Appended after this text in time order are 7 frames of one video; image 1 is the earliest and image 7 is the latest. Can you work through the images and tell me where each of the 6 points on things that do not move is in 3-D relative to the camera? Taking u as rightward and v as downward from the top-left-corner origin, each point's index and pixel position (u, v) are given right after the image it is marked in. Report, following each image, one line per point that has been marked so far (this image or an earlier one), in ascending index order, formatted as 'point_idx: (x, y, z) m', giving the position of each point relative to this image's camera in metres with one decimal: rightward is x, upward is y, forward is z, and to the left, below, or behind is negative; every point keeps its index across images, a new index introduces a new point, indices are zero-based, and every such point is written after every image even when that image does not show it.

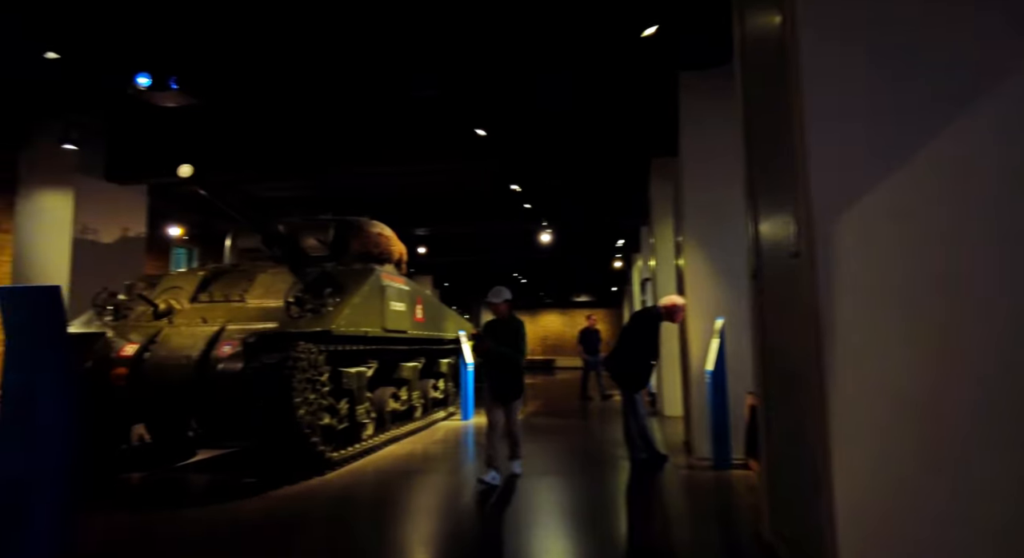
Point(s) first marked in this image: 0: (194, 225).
0: (-6.5, +1.1, +11.6) m
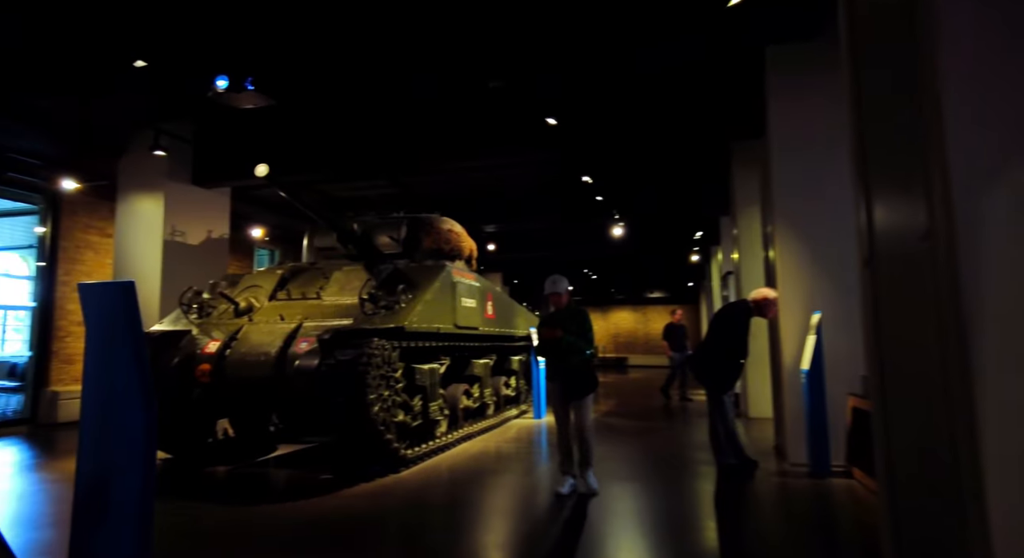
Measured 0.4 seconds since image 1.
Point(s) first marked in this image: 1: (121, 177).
0: (-5.0, +1.1, +12.0) m
1: (-5.6, +1.5, +8.1) m
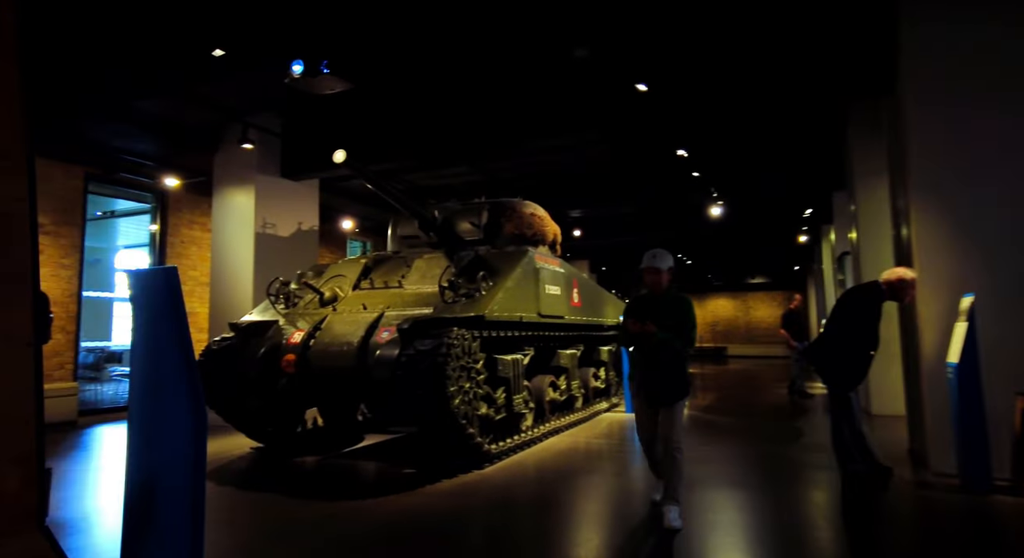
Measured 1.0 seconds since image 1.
0: (-3.2, +1.3, +12.2) m
1: (-4.4, +1.6, +8.4) m
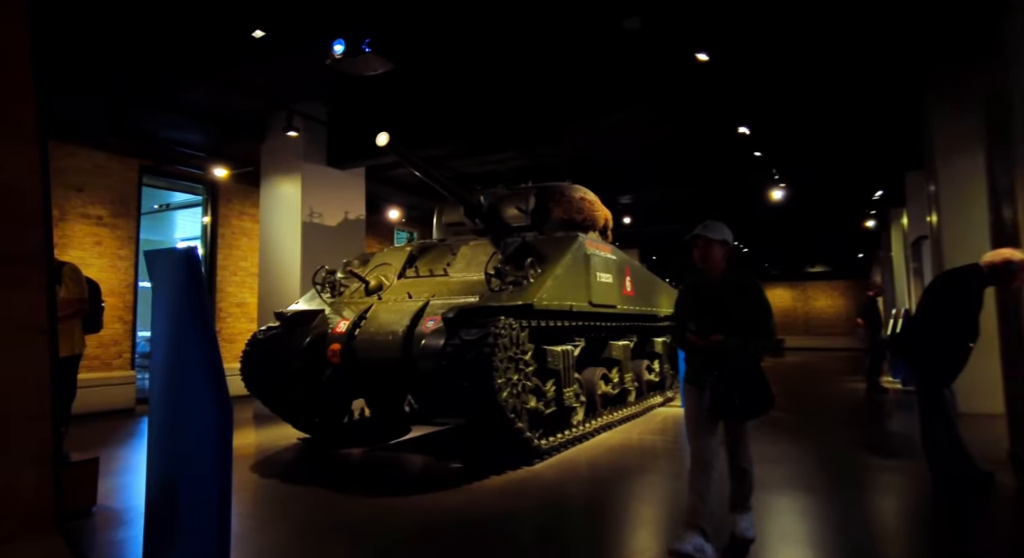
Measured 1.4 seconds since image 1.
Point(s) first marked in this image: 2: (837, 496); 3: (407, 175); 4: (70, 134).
0: (-2.2, +1.5, +12.1) m
1: (-3.7, +1.7, +8.4) m
2: (+2.4, -1.6, +4.2) m
3: (-1.9, +1.9, +10.2) m
4: (-5.9, +1.9, +7.6) m
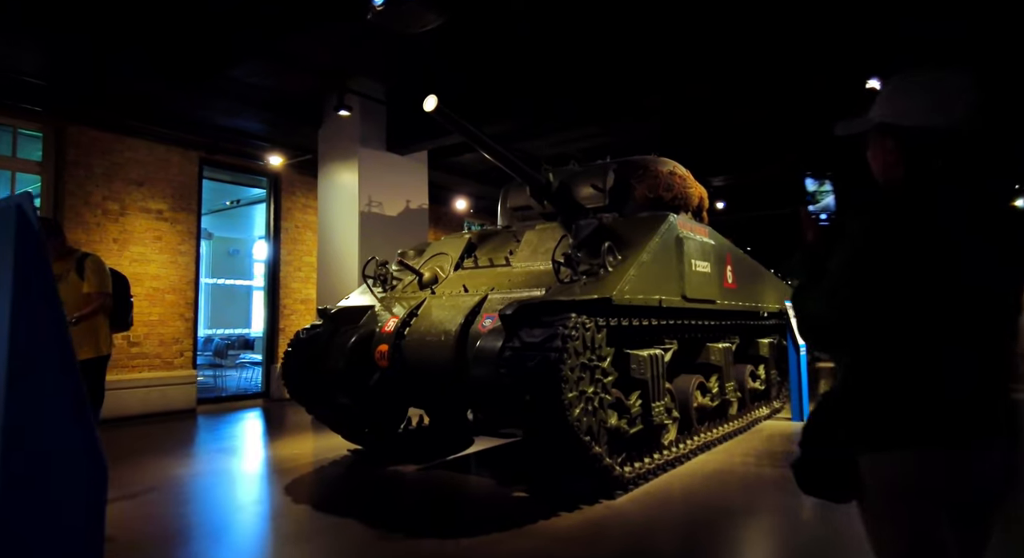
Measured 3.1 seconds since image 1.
0: (-0.7, +1.6, +11.4) m
1: (-2.7, +1.8, +7.9) m
2: (+2.8, -1.5, +2.9) m
3: (-0.7, +2.0, +9.4) m
4: (-5.0, +2.0, +7.5) m
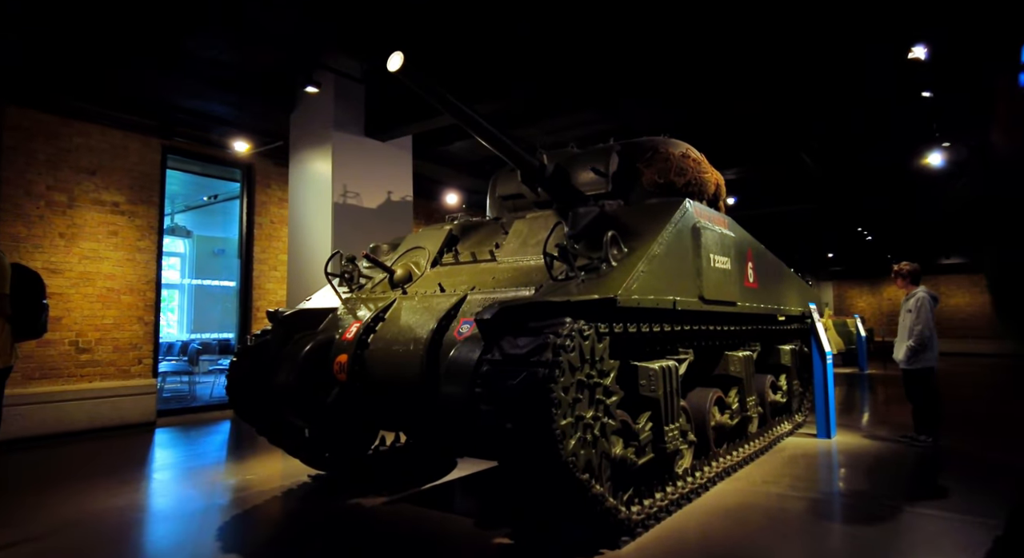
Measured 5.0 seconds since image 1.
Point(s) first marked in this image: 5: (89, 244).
0: (-0.8, +1.6, +10.6) m
1: (-2.7, +1.8, +7.2) m
2: (+2.7, -1.5, +2.2) m
3: (-0.7, +2.0, +8.7) m
4: (-5.1, +2.0, +6.7) m
5: (-5.0, +0.4, +6.7) m
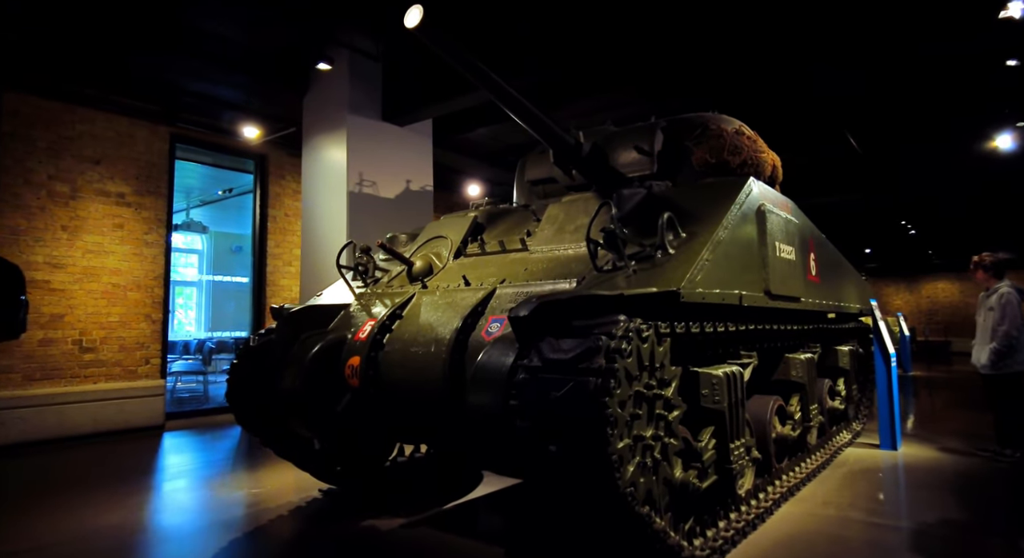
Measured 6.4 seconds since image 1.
0: (-0.3, +1.7, +10.1) m
1: (-2.4, +1.9, +6.8) m
2: (+2.9, -1.4, +1.6) m
3: (-0.4, +2.0, +8.2) m
4: (-4.8, +2.1, +6.4) m
5: (-4.7, +0.5, +6.4) m
